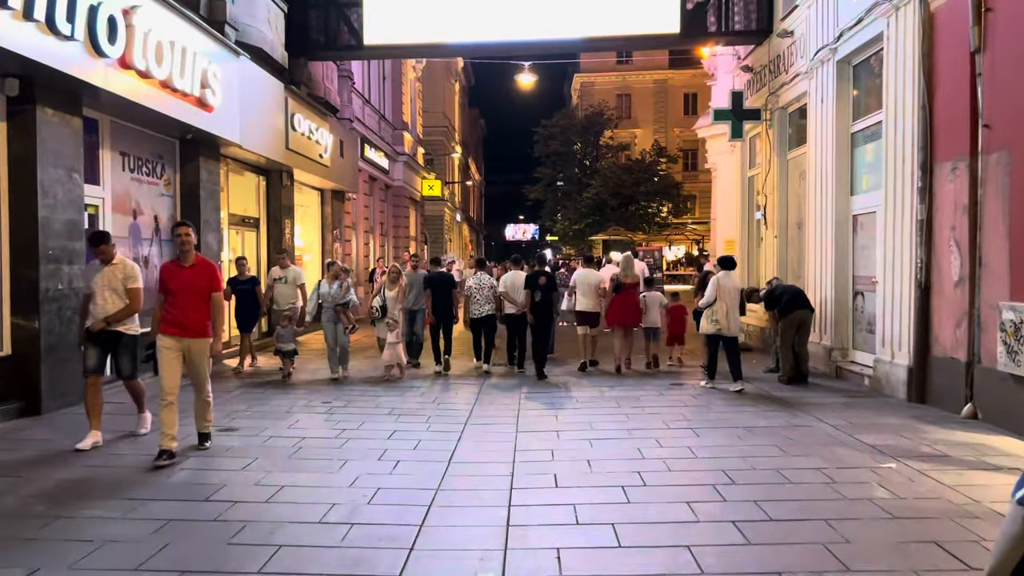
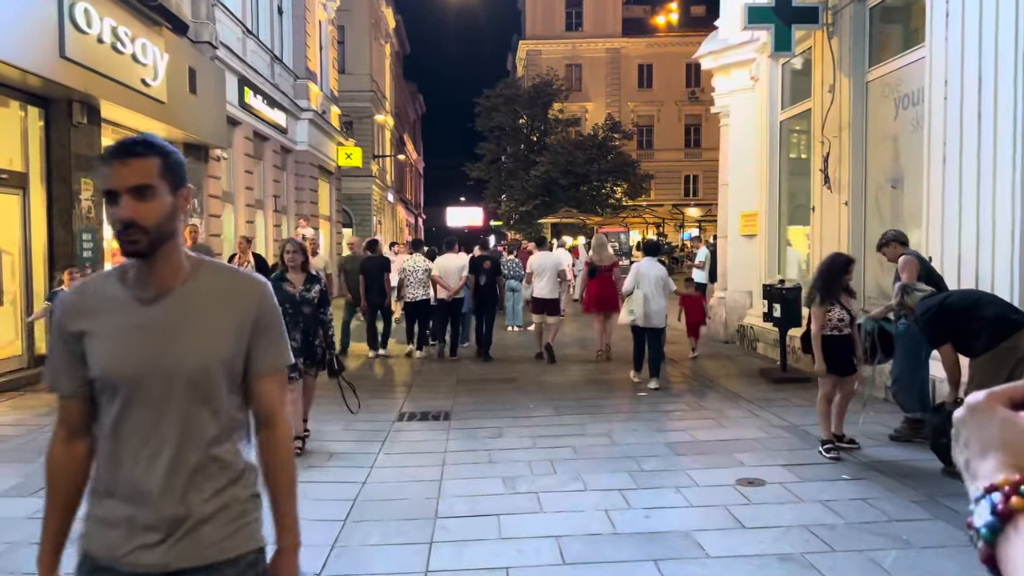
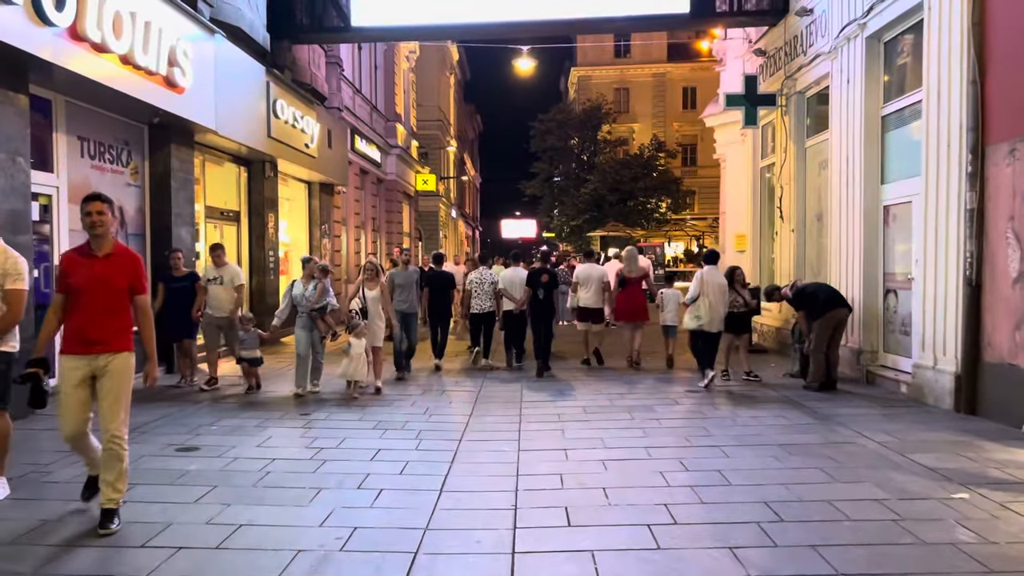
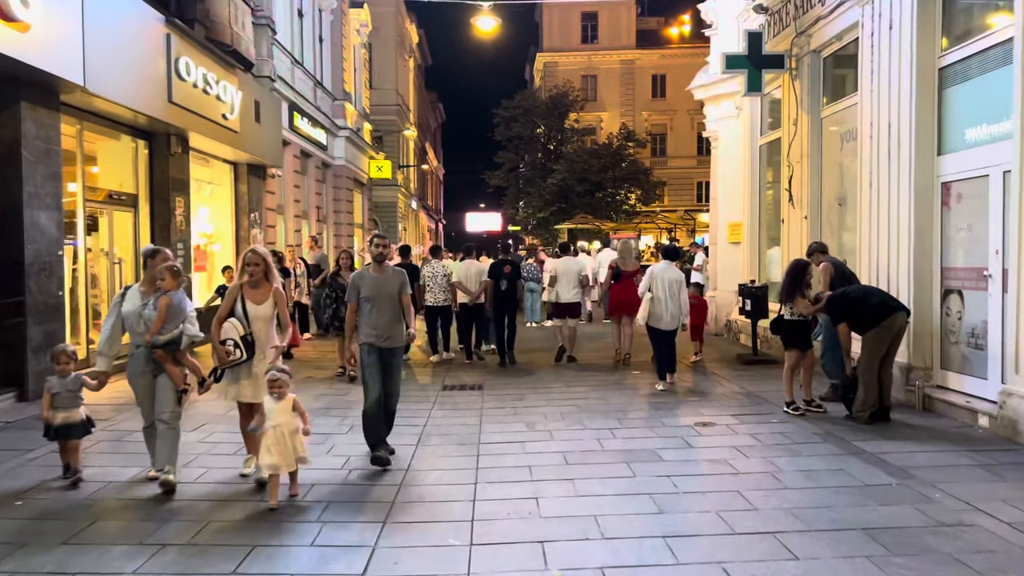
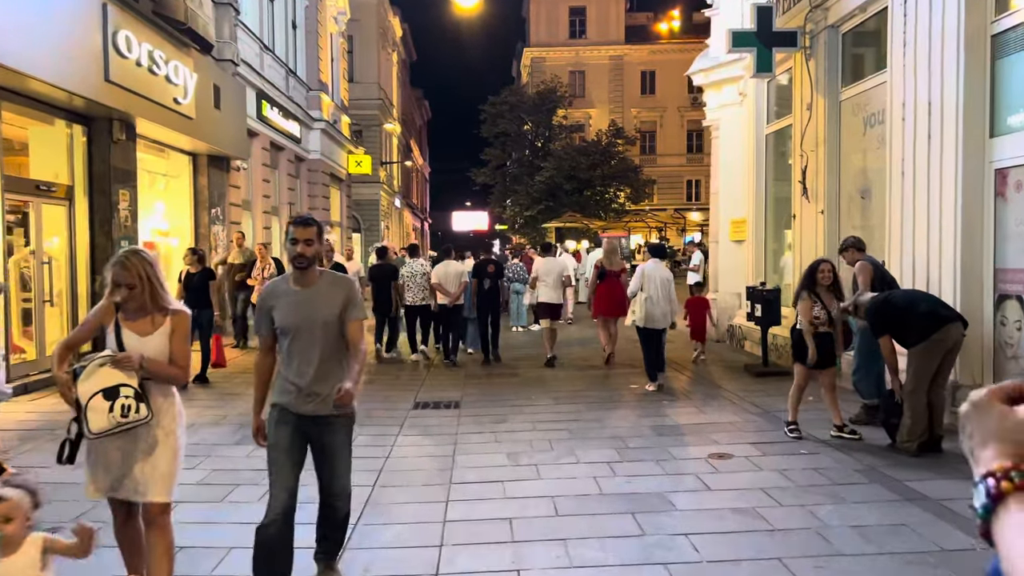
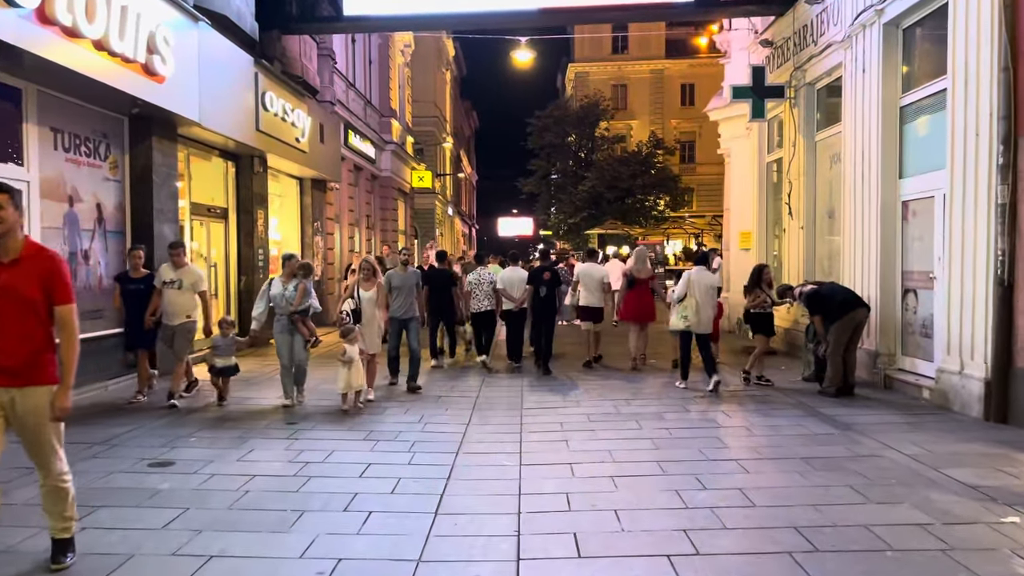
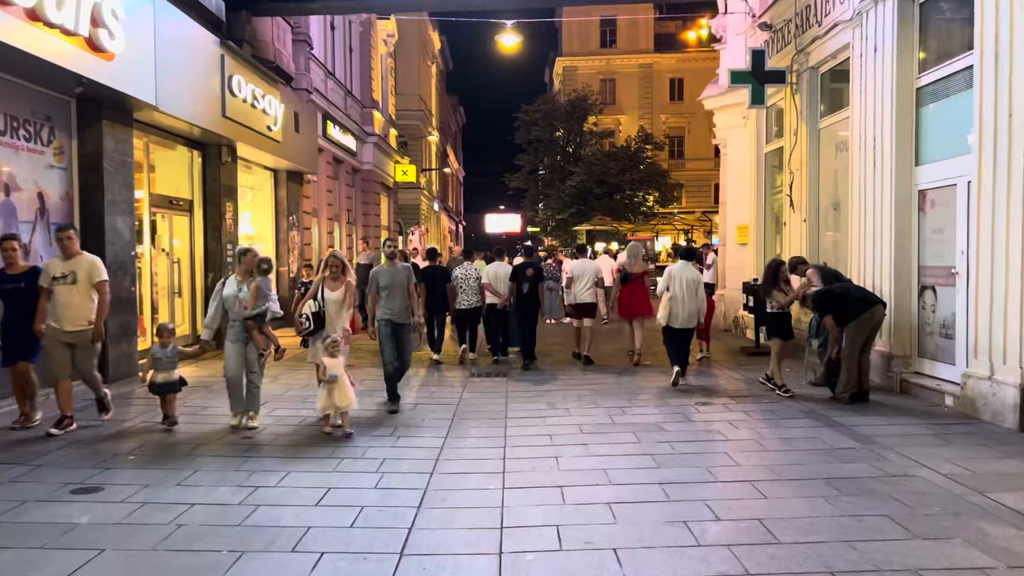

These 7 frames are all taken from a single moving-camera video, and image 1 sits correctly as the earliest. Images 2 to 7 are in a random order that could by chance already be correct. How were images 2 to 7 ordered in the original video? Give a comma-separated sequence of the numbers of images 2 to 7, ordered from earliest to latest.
3, 6, 7, 4, 5, 2
